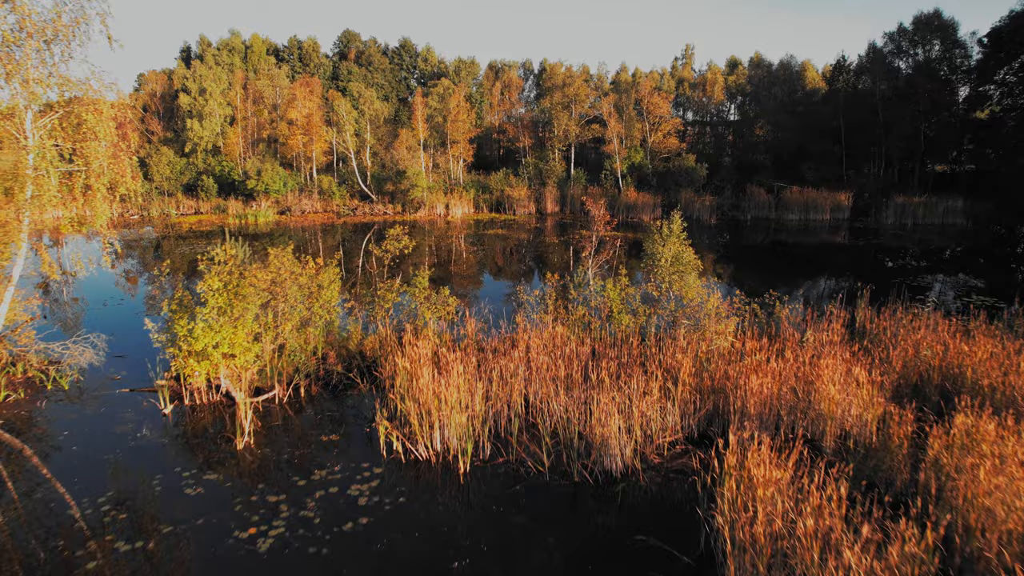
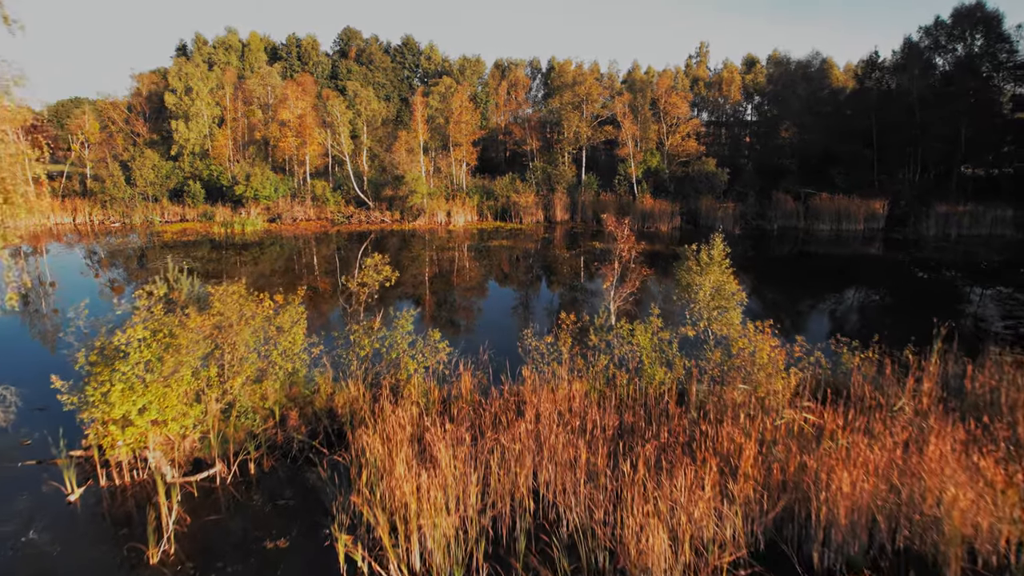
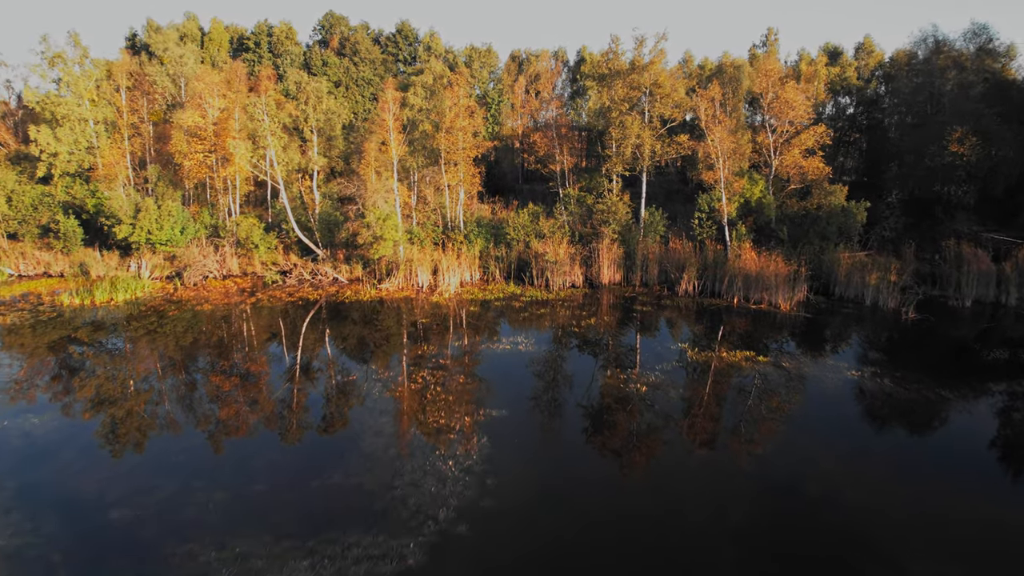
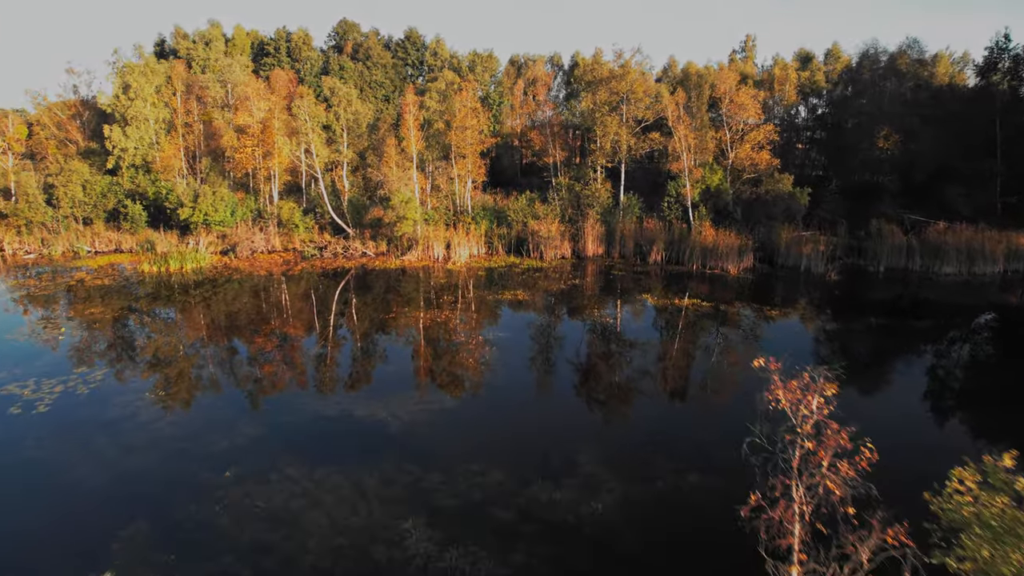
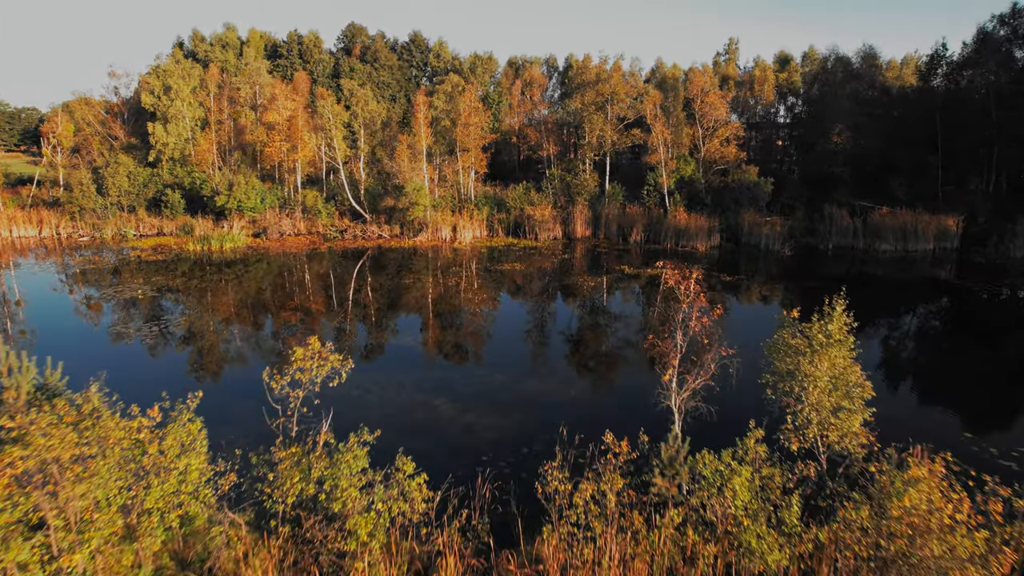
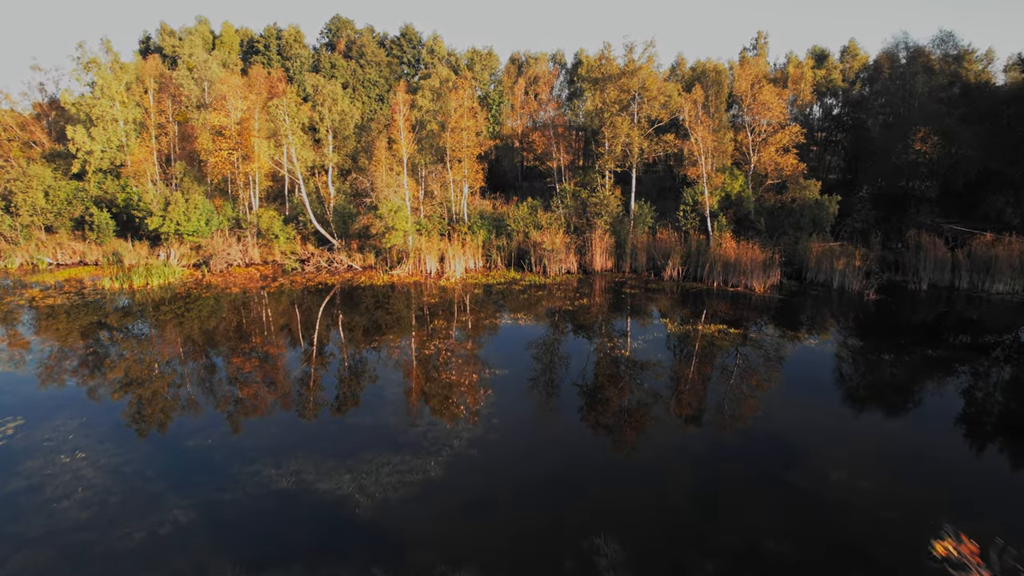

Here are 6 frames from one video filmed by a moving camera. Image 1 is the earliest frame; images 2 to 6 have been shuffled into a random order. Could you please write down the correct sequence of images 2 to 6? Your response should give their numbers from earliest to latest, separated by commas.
2, 5, 4, 6, 3
